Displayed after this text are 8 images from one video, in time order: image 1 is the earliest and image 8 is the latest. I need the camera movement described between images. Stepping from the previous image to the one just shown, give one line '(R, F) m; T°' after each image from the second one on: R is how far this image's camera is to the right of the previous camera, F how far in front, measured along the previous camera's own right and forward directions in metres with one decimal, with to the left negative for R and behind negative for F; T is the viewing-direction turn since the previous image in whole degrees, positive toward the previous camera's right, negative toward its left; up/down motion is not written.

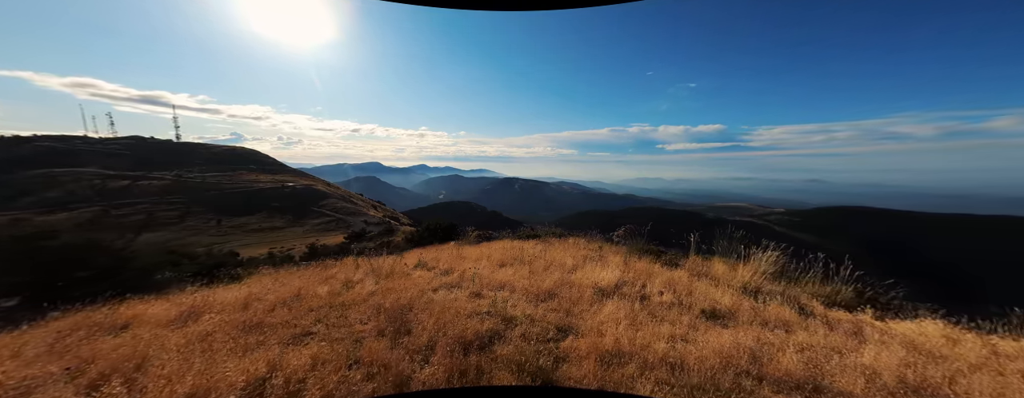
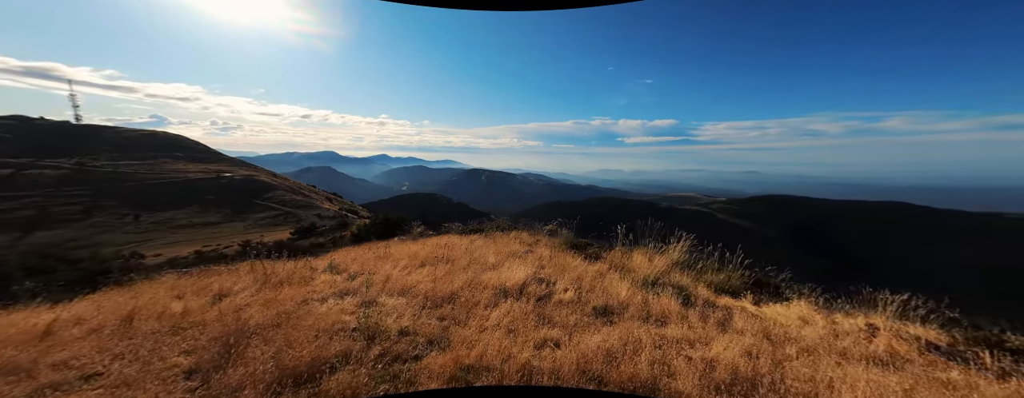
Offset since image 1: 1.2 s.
(+0.7, +0.1) m; +7°
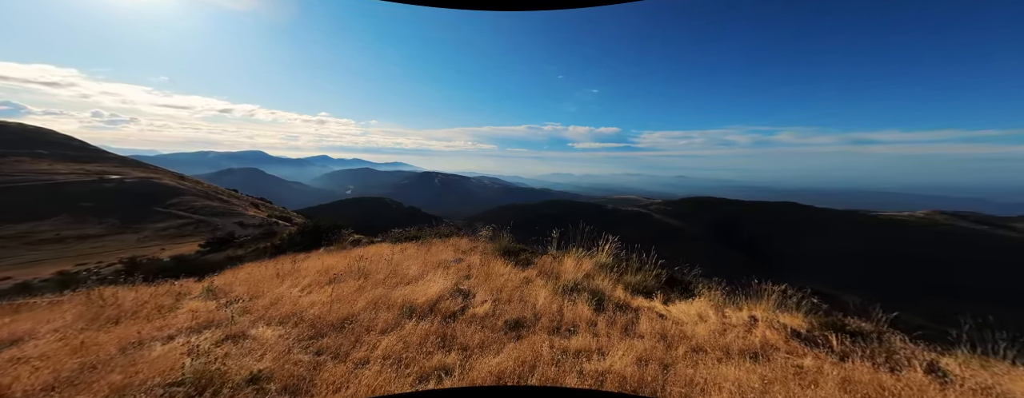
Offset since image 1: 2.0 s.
(+0.5, +0.1) m; +9°
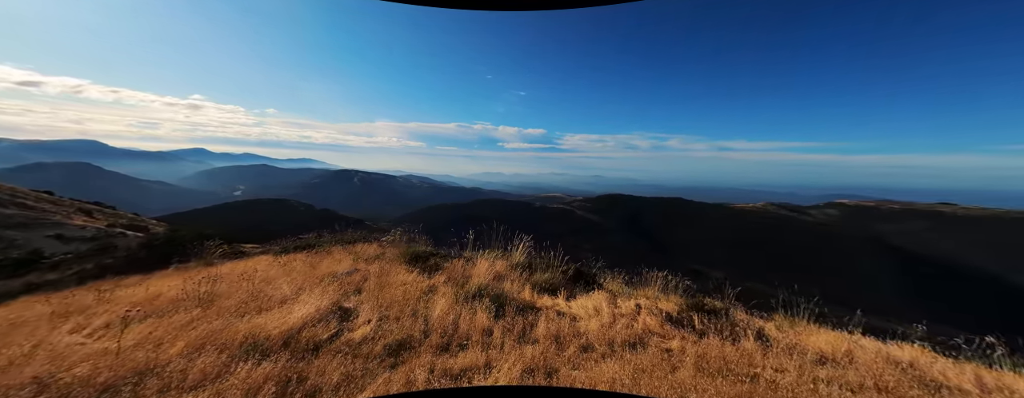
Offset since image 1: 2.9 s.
(+0.4, +0.2) m; +14°
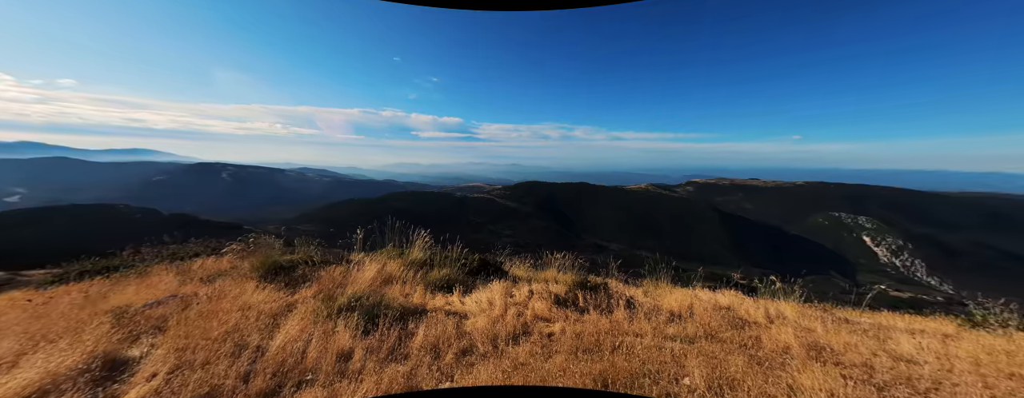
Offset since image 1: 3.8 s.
(+0.5, +0.3) m; +16°
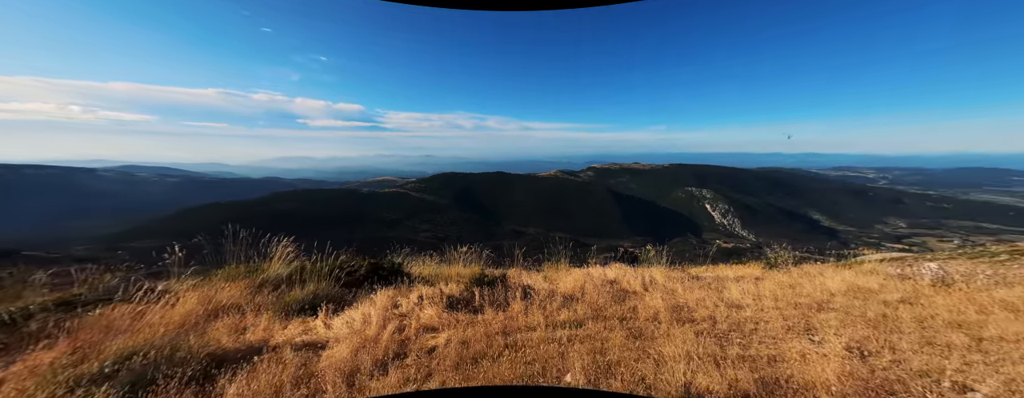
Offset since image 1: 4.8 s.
(+0.5, +0.4) m; +17°
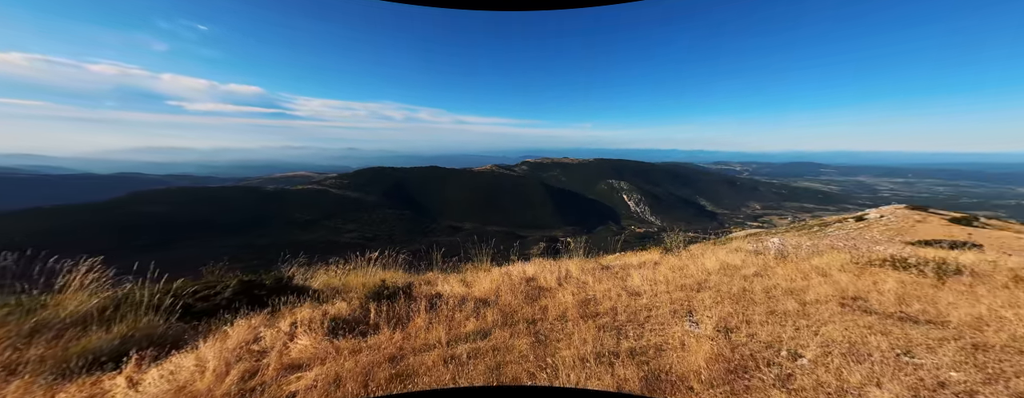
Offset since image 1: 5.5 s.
(+0.5, +0.3) m; +13°
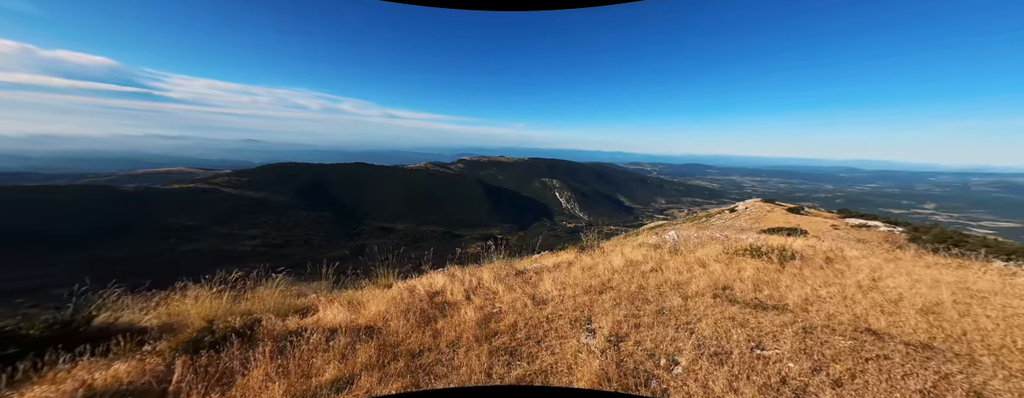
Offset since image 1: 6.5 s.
(+0.7, +0.5) m; +13°
